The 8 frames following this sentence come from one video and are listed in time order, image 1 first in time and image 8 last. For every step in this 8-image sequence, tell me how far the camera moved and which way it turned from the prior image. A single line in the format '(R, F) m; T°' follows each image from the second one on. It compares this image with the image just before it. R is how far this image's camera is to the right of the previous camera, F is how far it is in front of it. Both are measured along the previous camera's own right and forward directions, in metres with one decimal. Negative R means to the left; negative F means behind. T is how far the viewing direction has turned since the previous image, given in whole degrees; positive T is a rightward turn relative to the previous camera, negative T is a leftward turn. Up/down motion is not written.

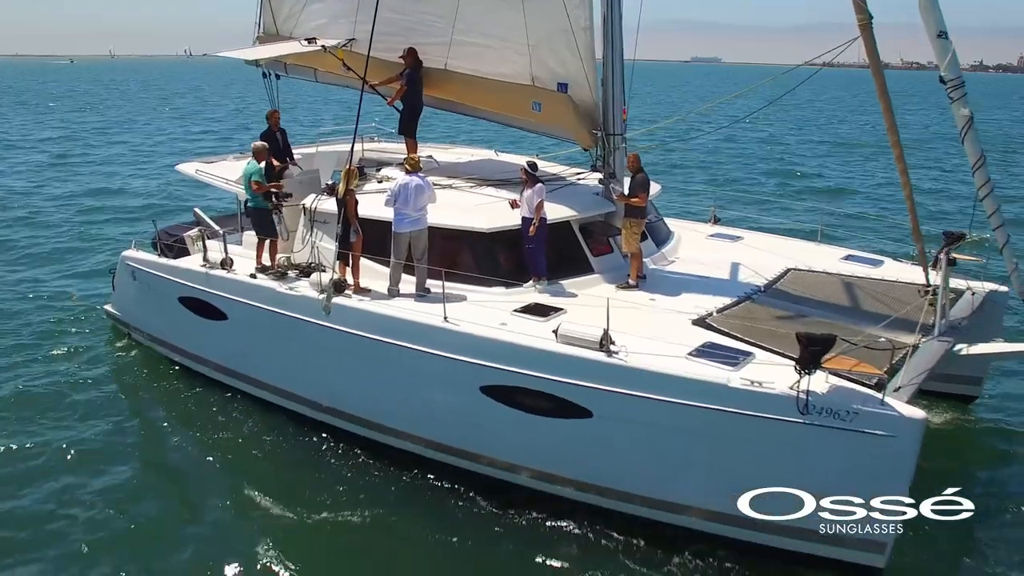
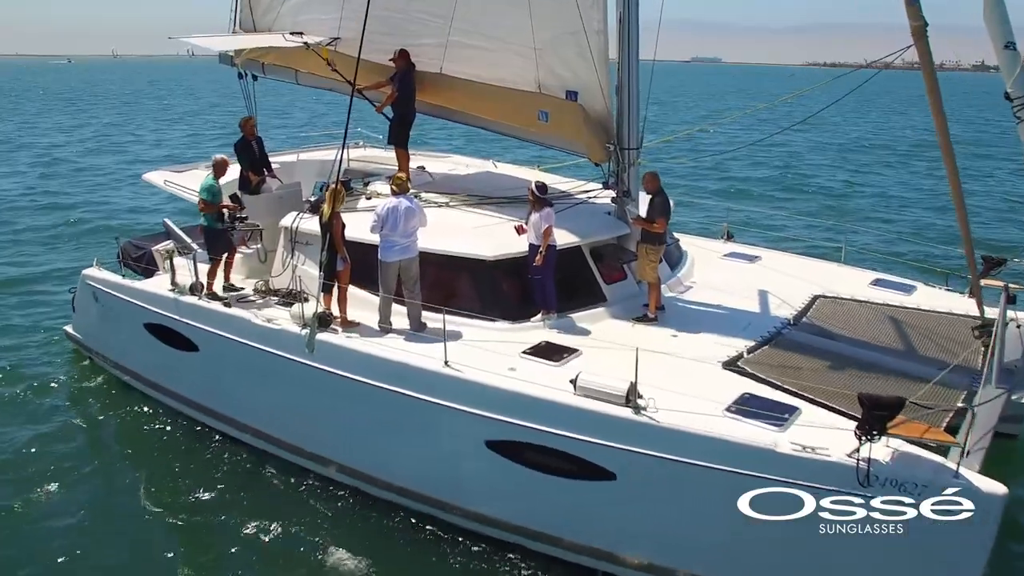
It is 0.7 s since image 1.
(-0.2, +0.8) m; +1°
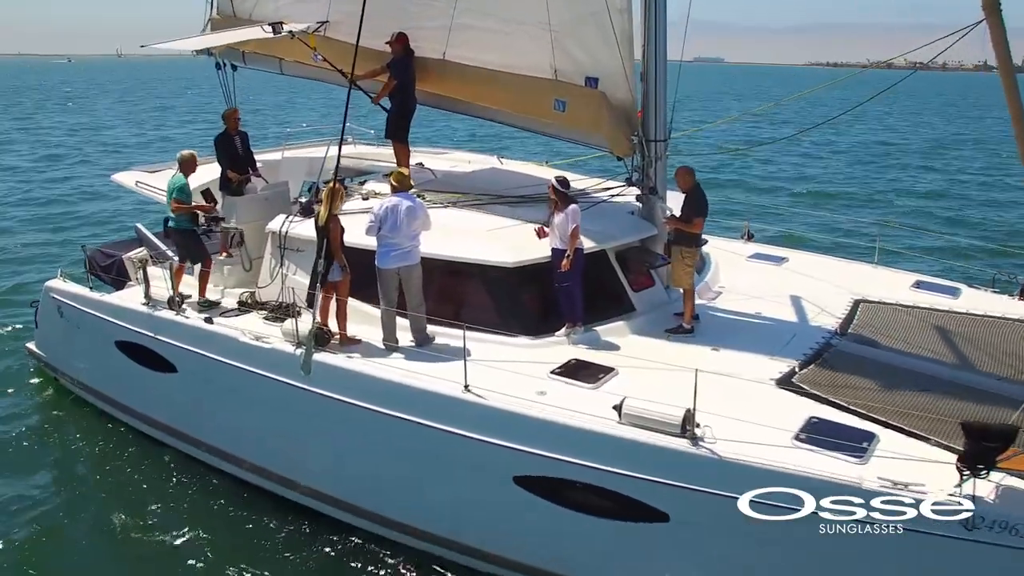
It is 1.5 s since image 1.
(-0.3, +0.8) m; +2°
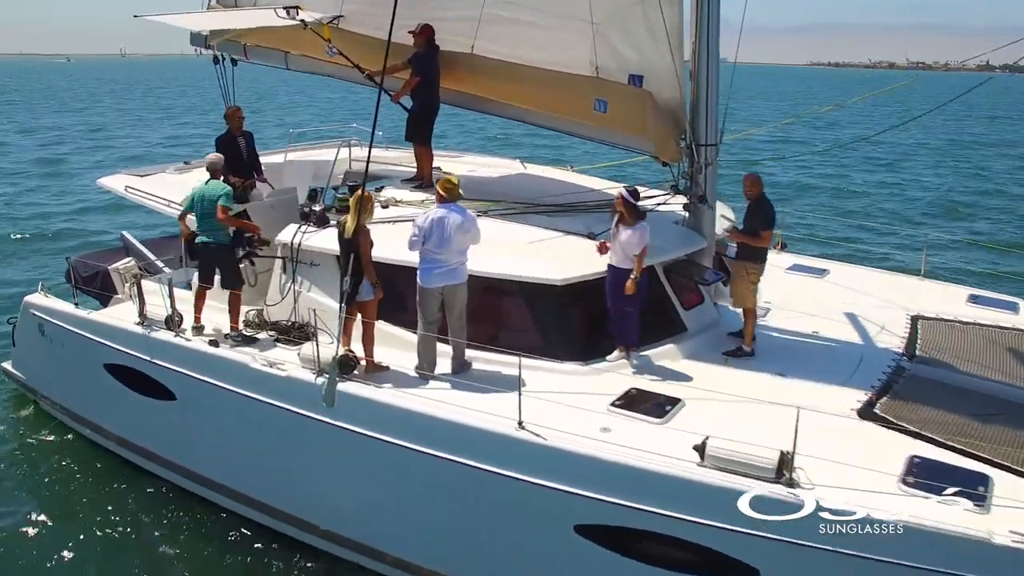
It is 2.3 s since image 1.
(-0.5, +0.6) m; +2°
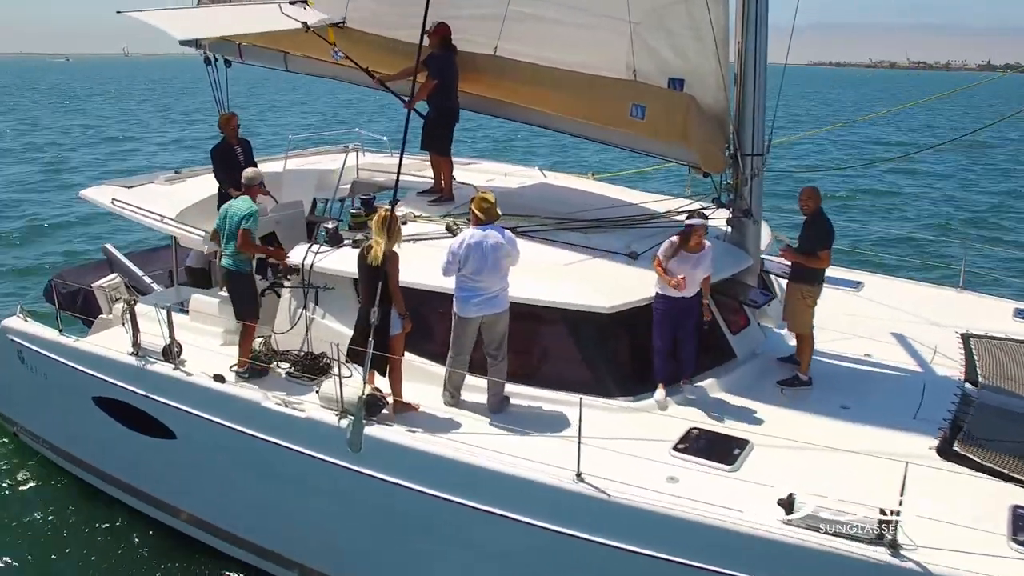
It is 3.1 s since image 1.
(-0.4, +0.5) m; +2°
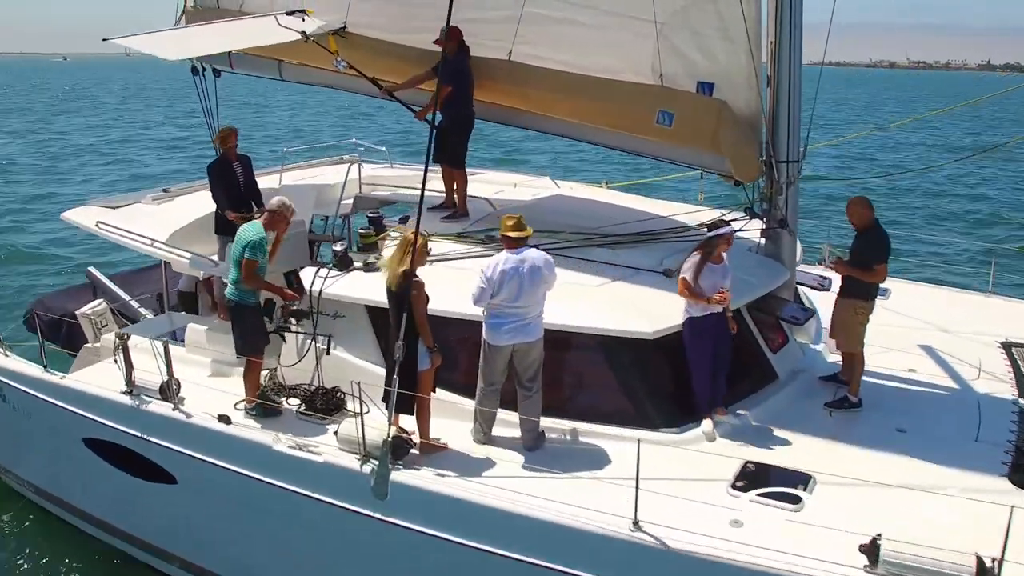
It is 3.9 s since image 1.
(-0.3, +0.4) m; +2°
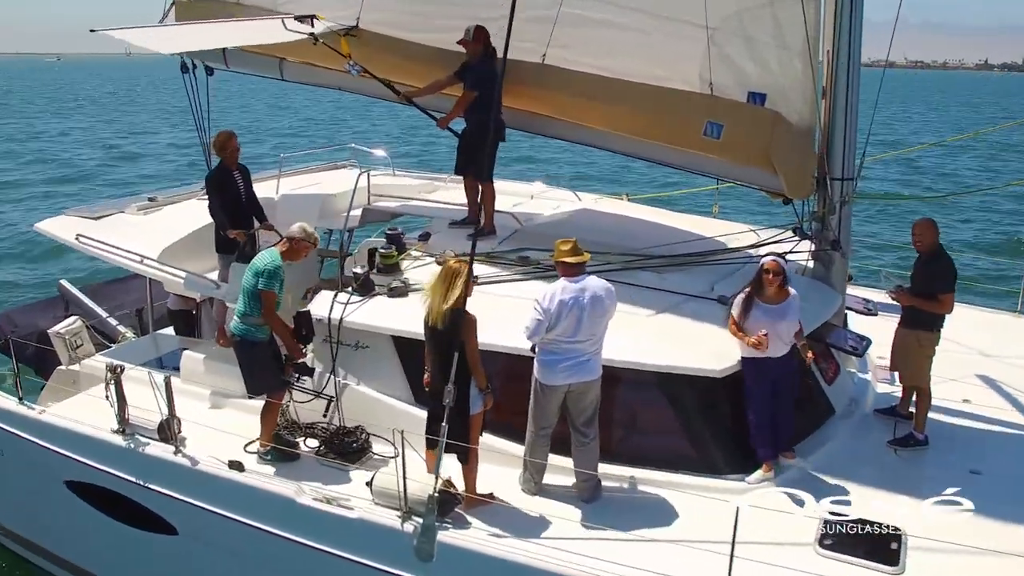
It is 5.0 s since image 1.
(-0.5, +0.5) m; +3°
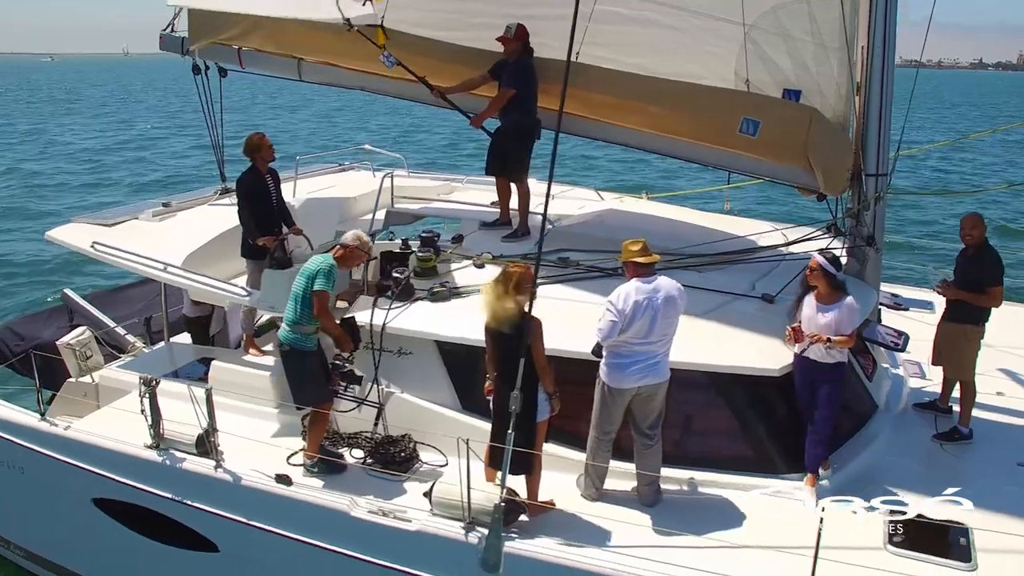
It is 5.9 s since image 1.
(-0.4, +0.1) m; +2°
